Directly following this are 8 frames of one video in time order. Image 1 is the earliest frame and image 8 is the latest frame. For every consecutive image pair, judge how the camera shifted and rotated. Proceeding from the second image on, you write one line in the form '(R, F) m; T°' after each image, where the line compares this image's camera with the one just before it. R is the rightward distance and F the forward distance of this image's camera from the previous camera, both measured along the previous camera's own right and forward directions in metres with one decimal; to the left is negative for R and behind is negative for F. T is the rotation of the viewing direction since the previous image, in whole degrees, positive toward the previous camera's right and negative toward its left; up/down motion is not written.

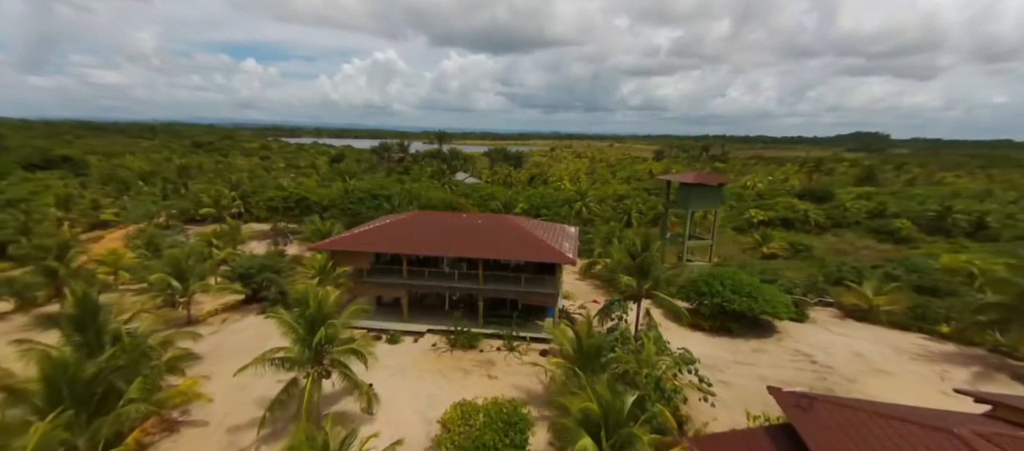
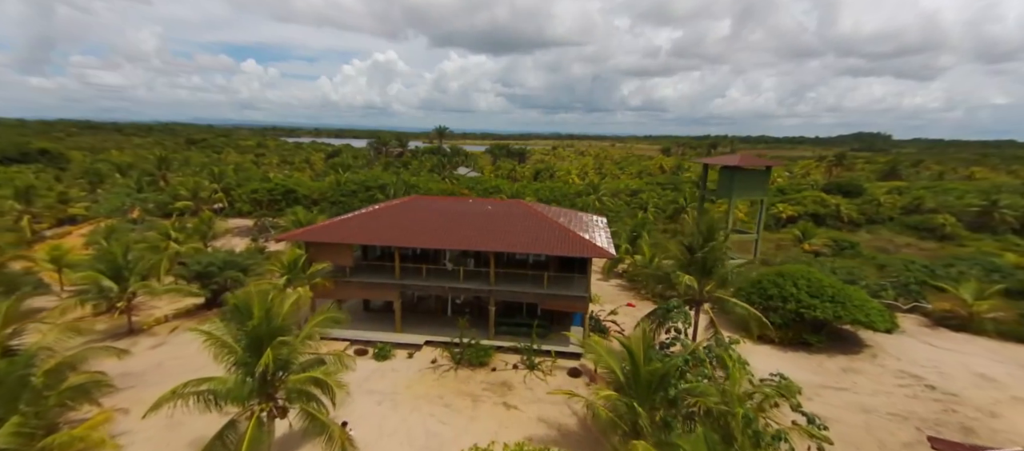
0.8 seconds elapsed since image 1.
(-1.0, +5.6) m; 0°
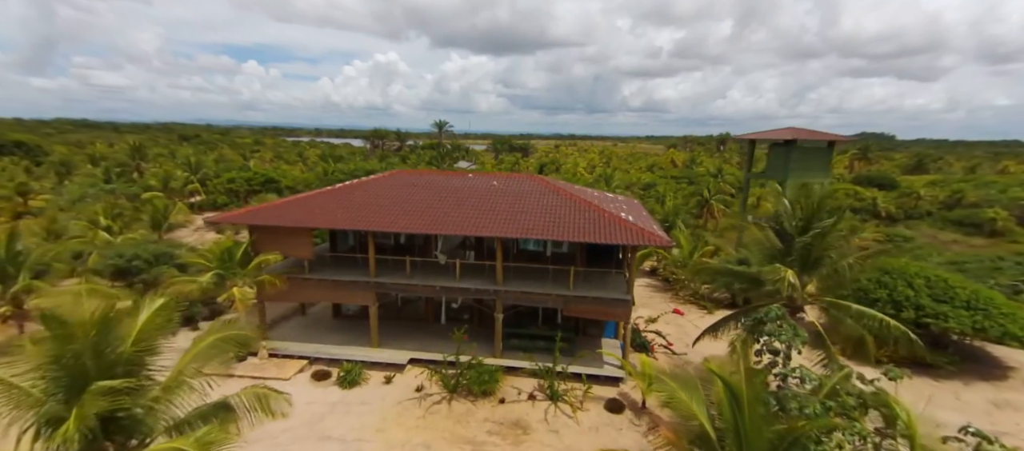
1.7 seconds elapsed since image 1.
(-0.5, +5.7) m; 0°
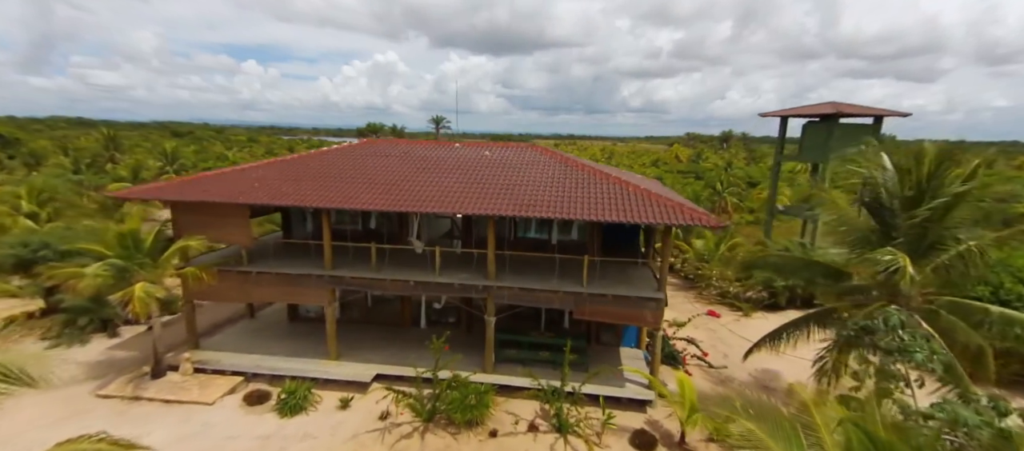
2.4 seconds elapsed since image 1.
(+0.1, +3.7) m; 0°
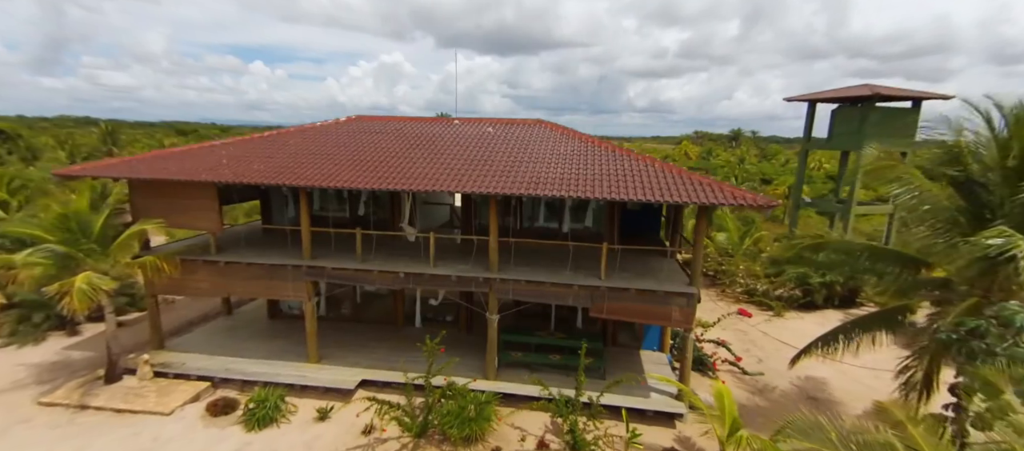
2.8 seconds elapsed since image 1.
(0.0, +1.7) m; -1°
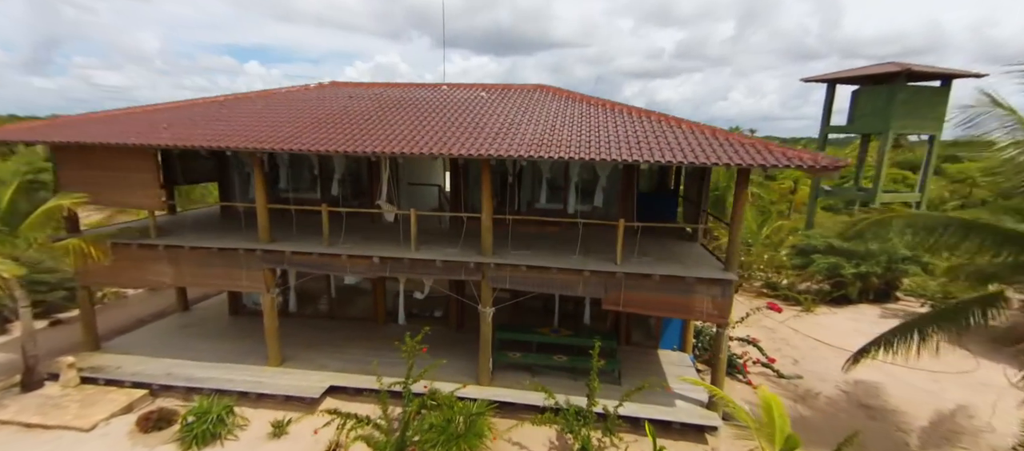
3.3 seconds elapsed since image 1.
(0.0, +1.8) m; 0°
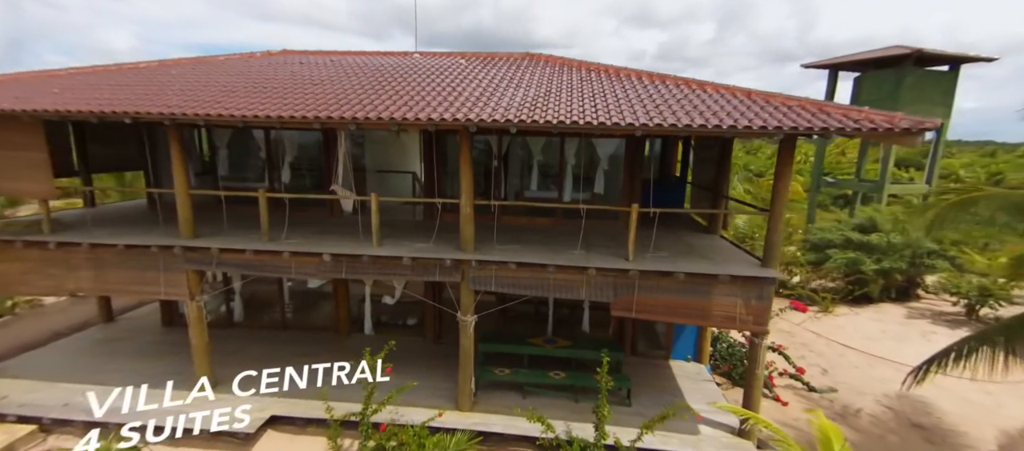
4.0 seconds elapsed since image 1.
(0.0, +1.7) m; +2°
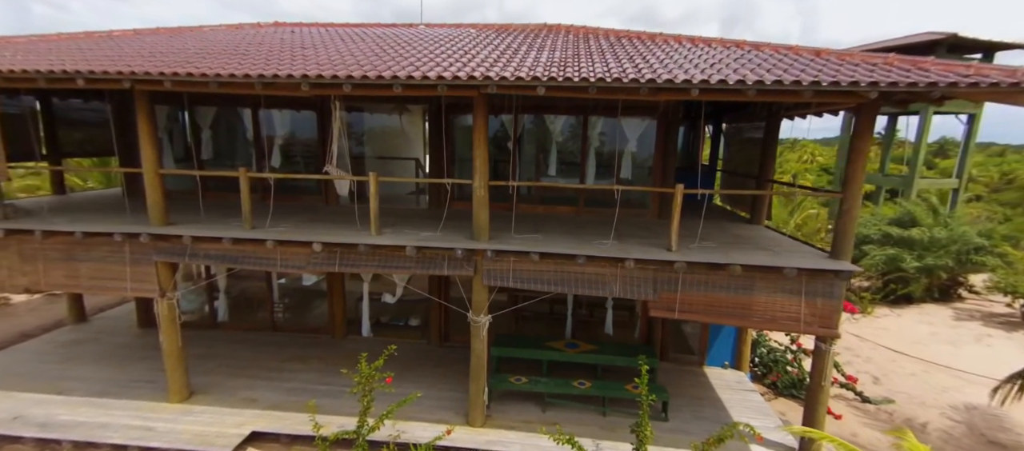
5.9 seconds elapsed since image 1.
(-0.3, +1.0) m; 0°
